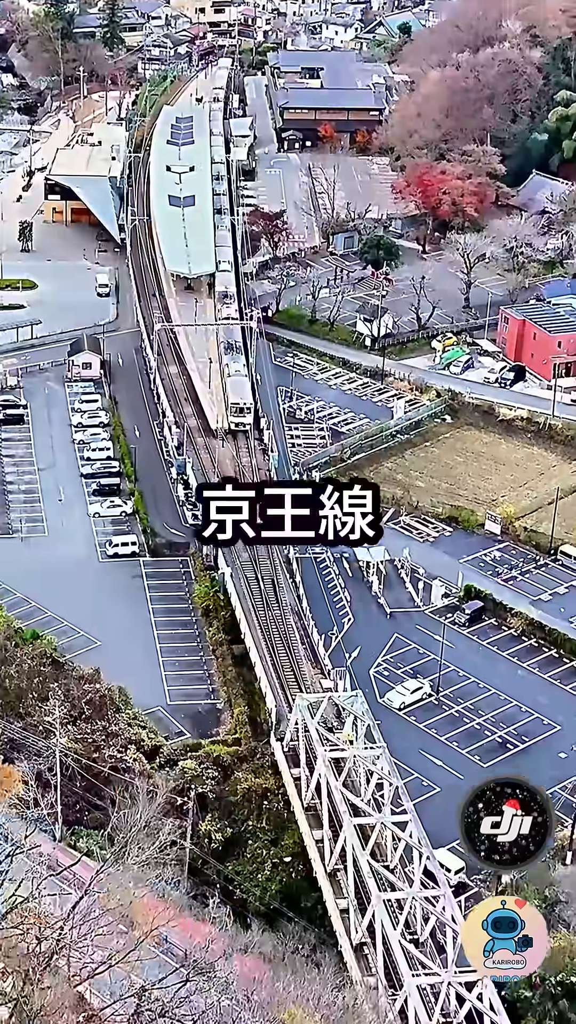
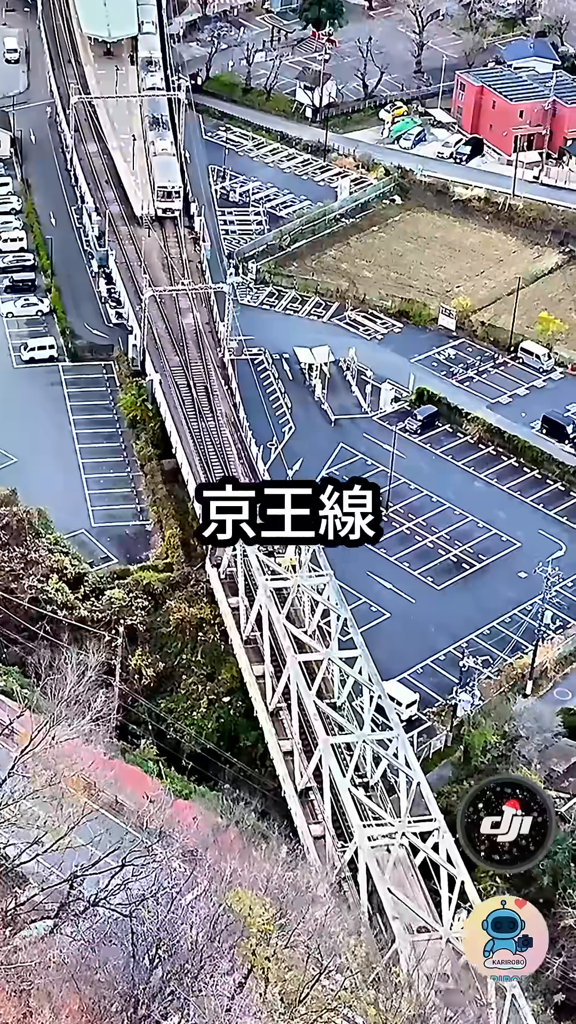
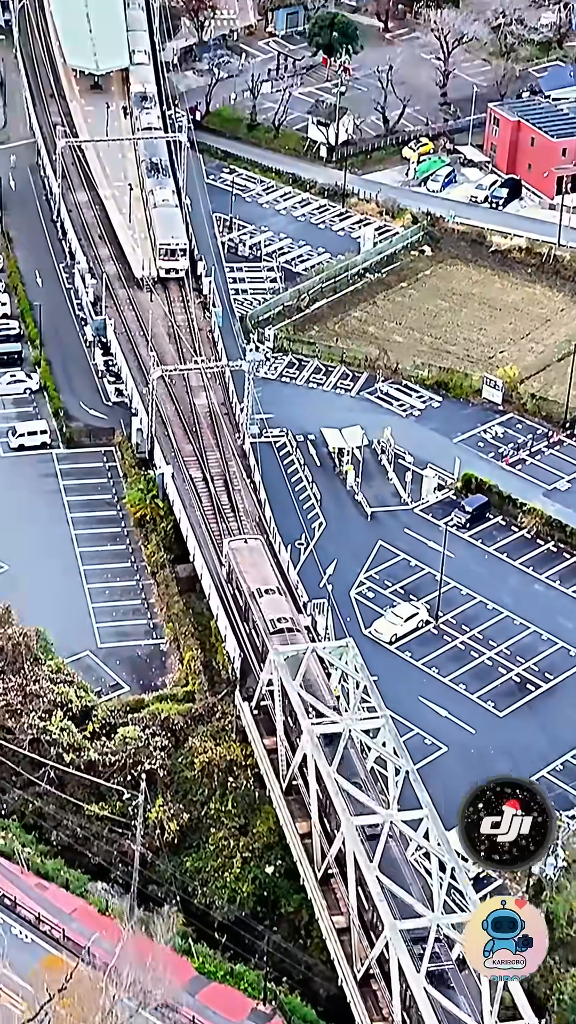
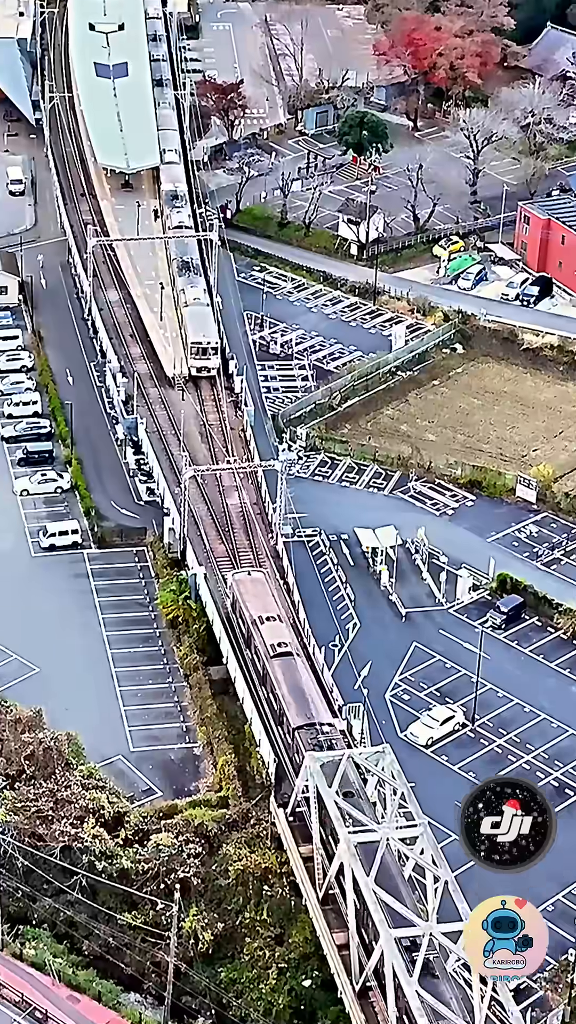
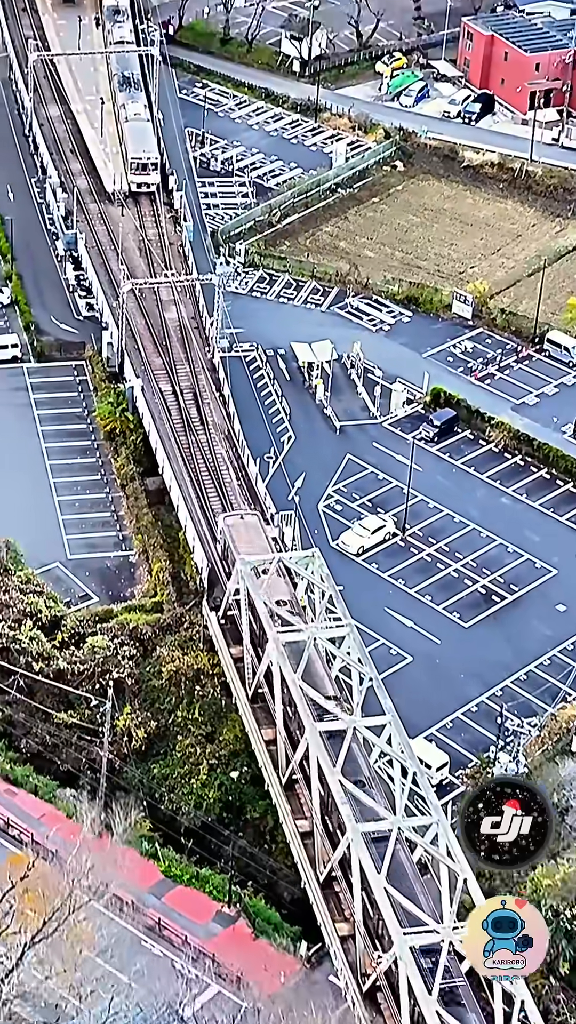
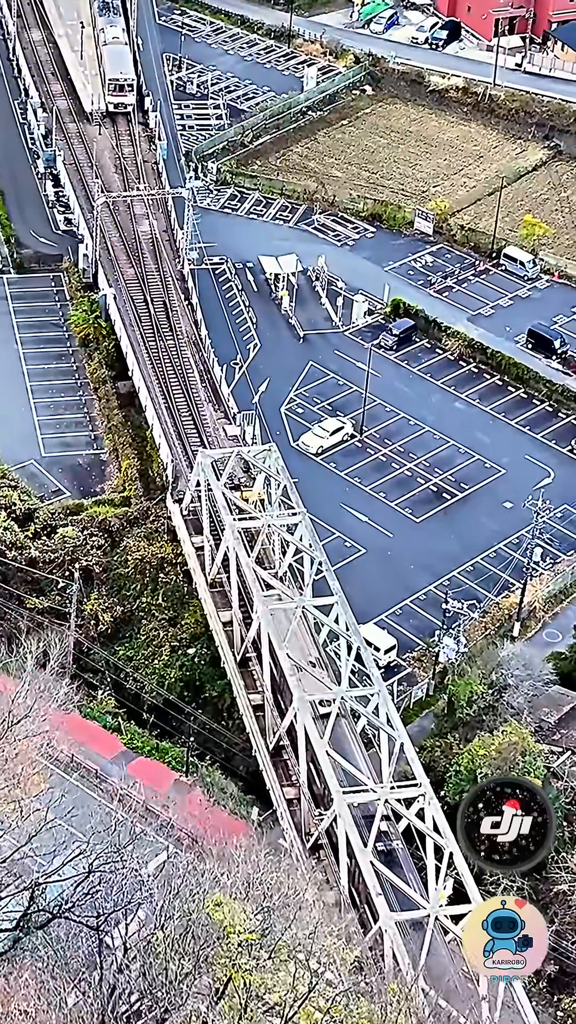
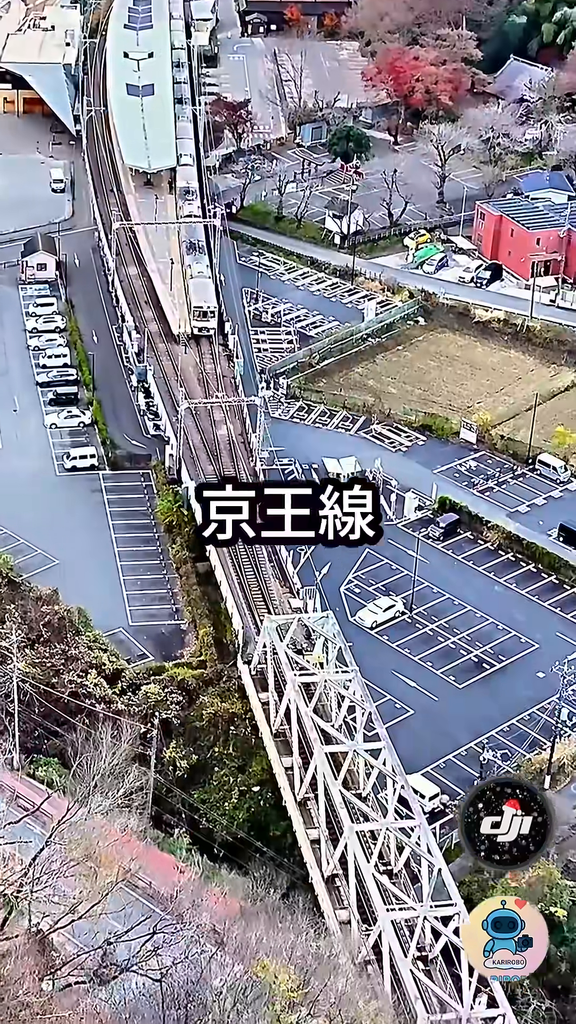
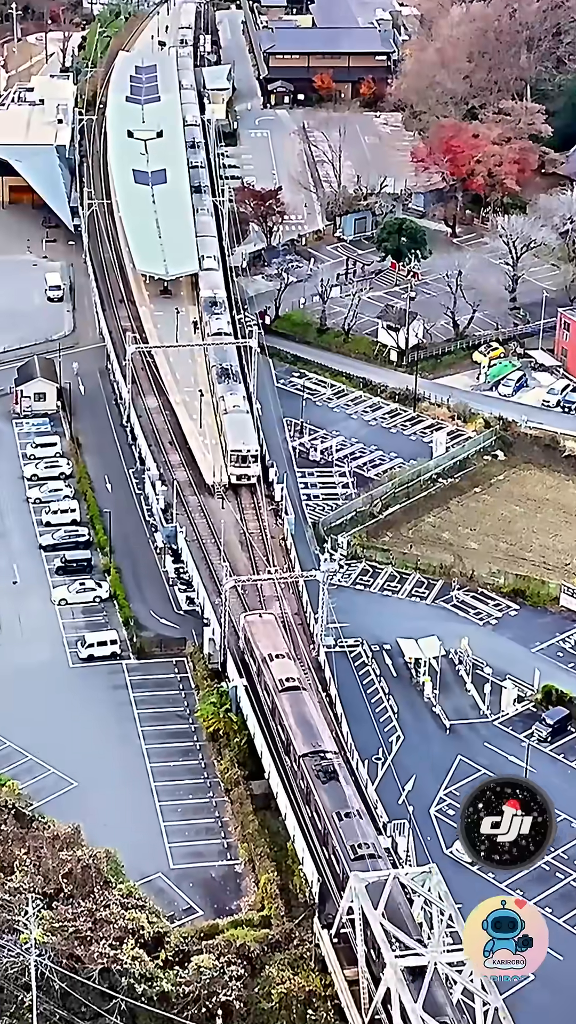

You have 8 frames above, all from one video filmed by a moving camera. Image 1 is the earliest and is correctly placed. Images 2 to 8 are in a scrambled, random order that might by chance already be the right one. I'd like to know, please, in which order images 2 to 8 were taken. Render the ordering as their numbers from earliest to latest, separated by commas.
7, 2, 6, 5, 3, 4, 8
